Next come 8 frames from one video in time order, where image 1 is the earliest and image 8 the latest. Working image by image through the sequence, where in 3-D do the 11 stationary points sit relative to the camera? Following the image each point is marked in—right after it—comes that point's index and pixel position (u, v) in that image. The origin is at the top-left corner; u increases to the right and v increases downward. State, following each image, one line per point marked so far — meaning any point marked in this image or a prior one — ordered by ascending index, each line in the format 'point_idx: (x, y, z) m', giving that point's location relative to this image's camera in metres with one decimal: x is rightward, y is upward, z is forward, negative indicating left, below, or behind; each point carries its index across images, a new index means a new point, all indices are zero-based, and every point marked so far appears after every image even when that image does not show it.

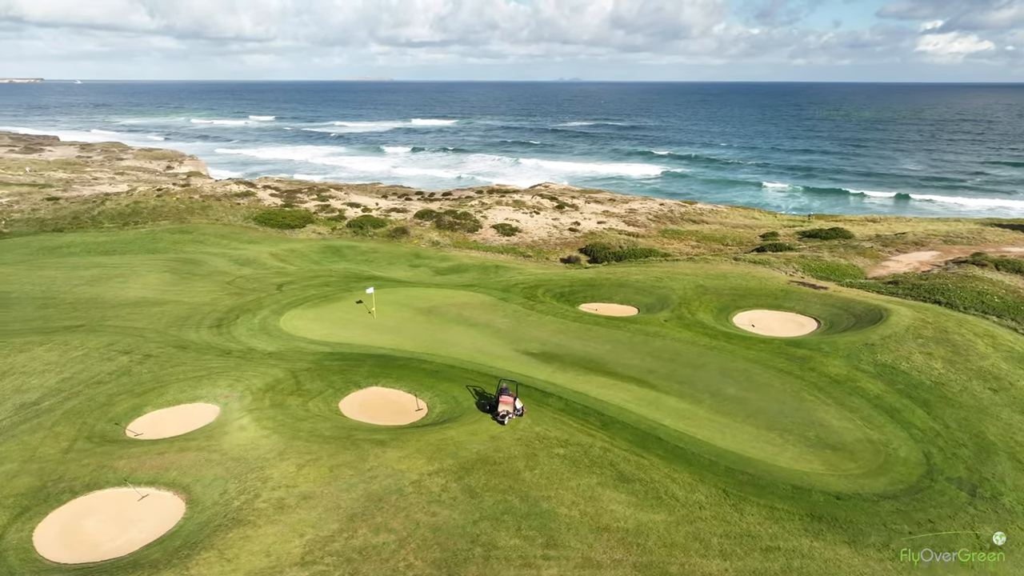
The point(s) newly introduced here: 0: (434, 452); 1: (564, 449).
0: (-1.8, -3.7, +16.3) m
1: (+1.2, -3.9, +17.5) m
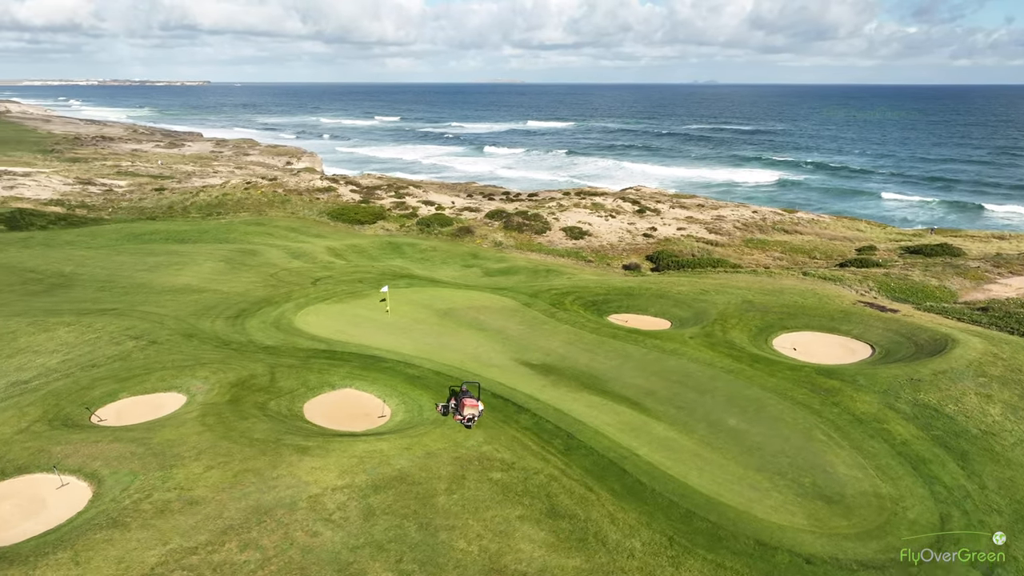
0: (-3.4, -3.8, +15.3) m
1: (-0.3, -4.1, +15.9) m
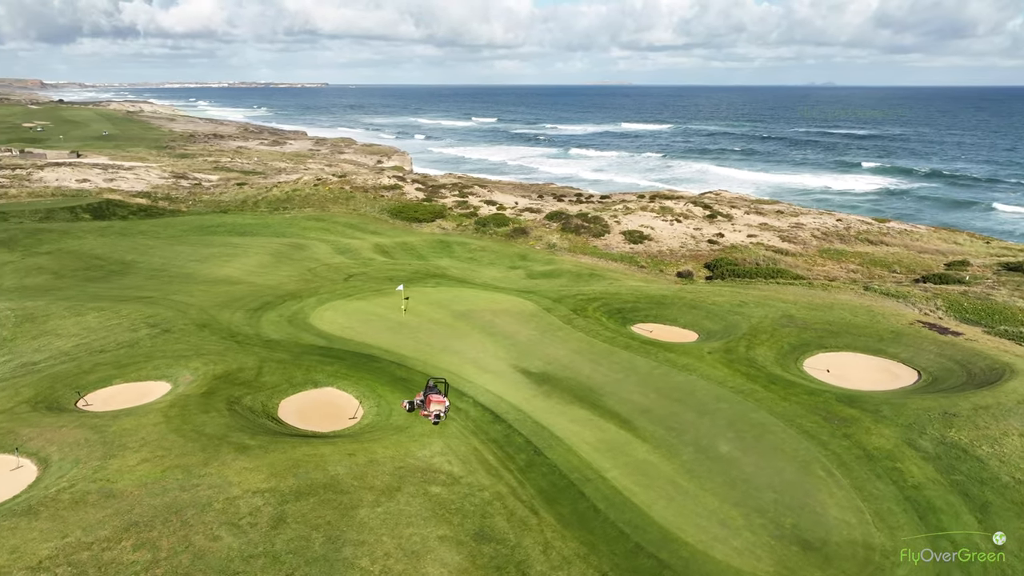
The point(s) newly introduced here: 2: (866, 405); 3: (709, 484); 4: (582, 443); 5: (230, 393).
0: (-4.7, -3.7, +14.8) m
1: (-1.5, -4.2, +15.0) m
2: (+9.4, -3.1, +19.2) m
3: (+4.5, -4.4, +16.3) m
4: (+1.7, -3.9, +18.1) m
5: (-7.6, -2.8, +19.5) m
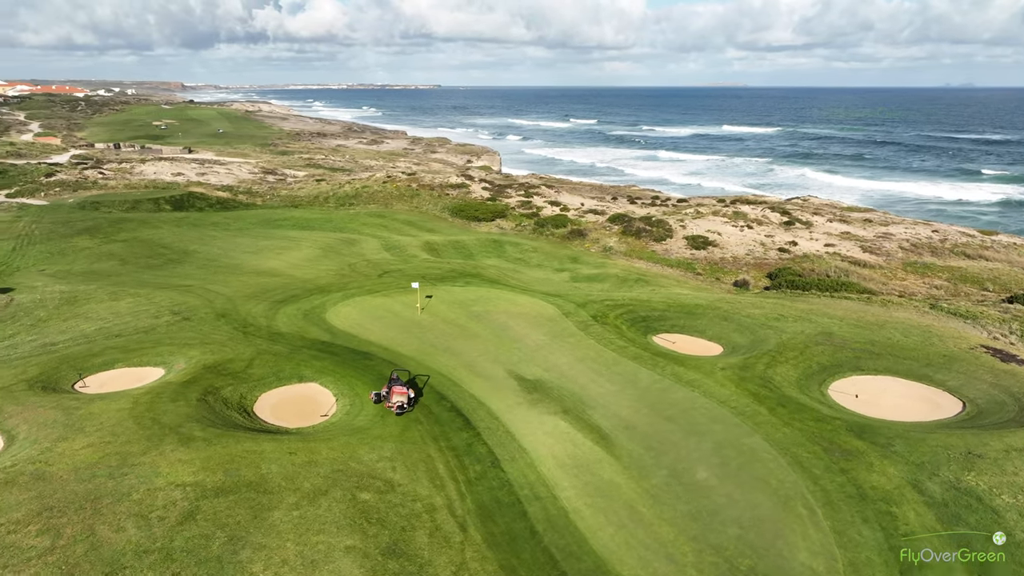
0: (-6.0, -3.5, +14.6) m
1: (-2.8, -4.1, +14.3) m
2: (+8.6, -3.5, +17.0) m
3: (+3.3, -4.6, +14.8) m
4: (+0.8, -4.0, +17.0) m
5: (-8.2, -2.6, +19.7) m
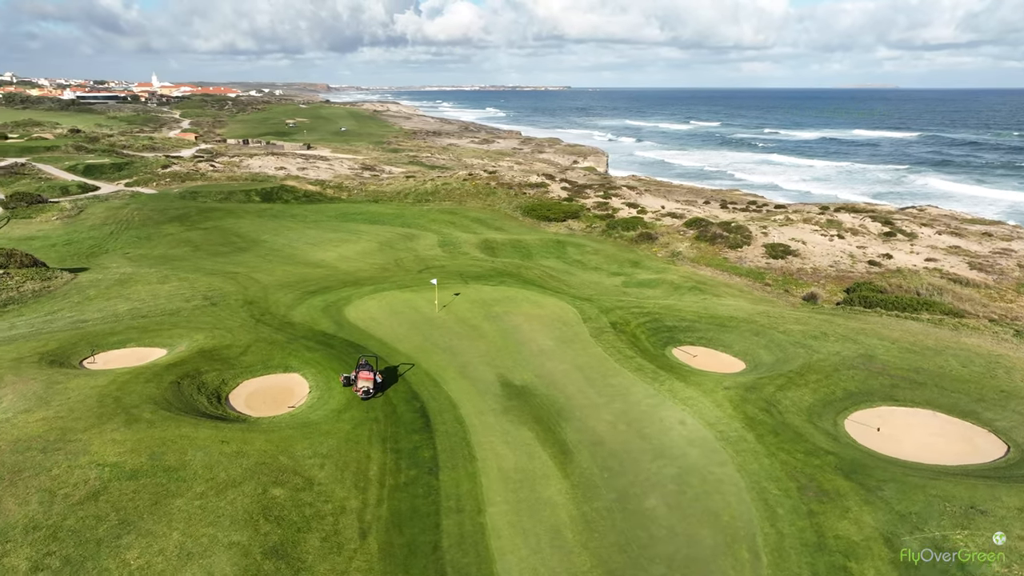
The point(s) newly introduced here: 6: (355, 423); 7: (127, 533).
0: (-7.5, -3.2, +14.8) m
1: (-4.4, -4.0, +14.0) m
2: (+7.3, -3.9, +14.8) m
3: (+1.6, -4.8, +13.5) m
4: (-0.4, -4.0, +16.0) m
5: (-8.8, -2.2, +20.2) m
6: (-3.8, -3.2, +17.3) m
7: (-6.5, -4.2, +12.3) m
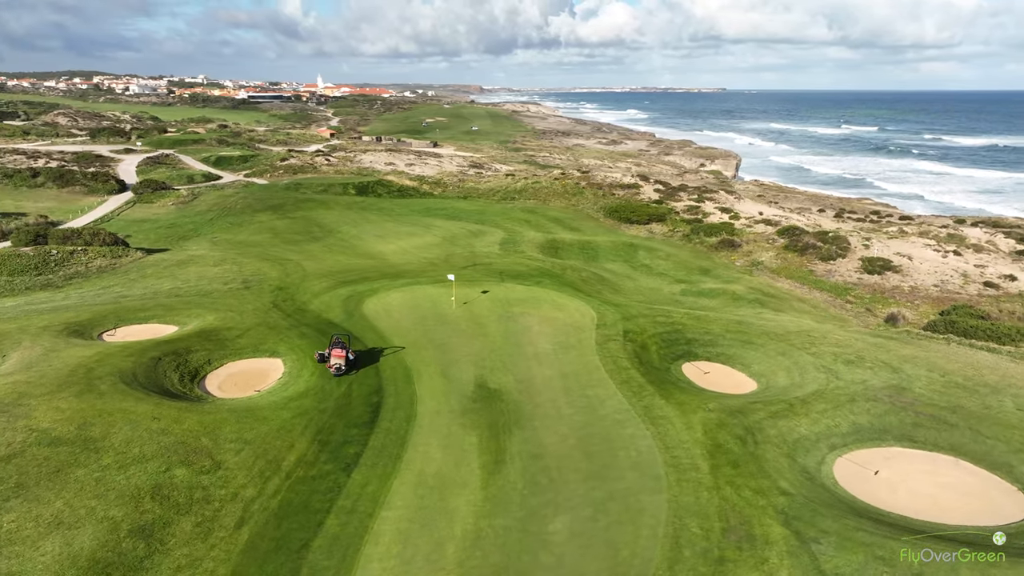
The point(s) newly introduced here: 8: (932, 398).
0: (-9.2, -2.7, +15.5) m
1: (-6.4, -3.6, +14.1) m
2: (+5.2, -4.2, +12.6) m
3: (-0.6, -4.8, +12.5) m
4: (-2.1, -3.9, +15.3) m
5: (-9.4, -1.7, +21.0) m
6: (-5.1, -3.0, +17.2) m
7: (-8.8, -3.7, +12.9) m
8: (+11.0, -2.9, +18.9) m
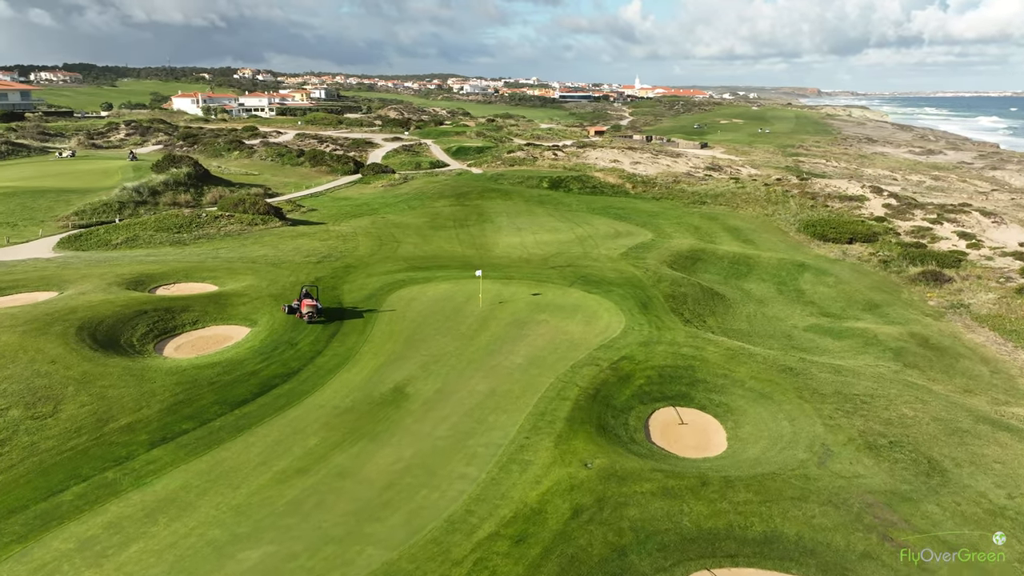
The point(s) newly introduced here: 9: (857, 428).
0: (-12.2, -1.5, +17.4) m
1: (-10.3, -2.7, +15.1) m
2: (-0.4, -4.6, +9.0) m
3: (-5.9, -4.4, +11.3) m
4: (-6.0, -3.5, +14.5) m
5: (-10.1, -0.5, +22.6) m
6: (-7.8, -2.2, +17.4) m
7: (-13.0, -2.4, +14.9) m
8: (+7.5, -4.0, +12.4) m
9: (+7.7, -3.1, +15.9) m
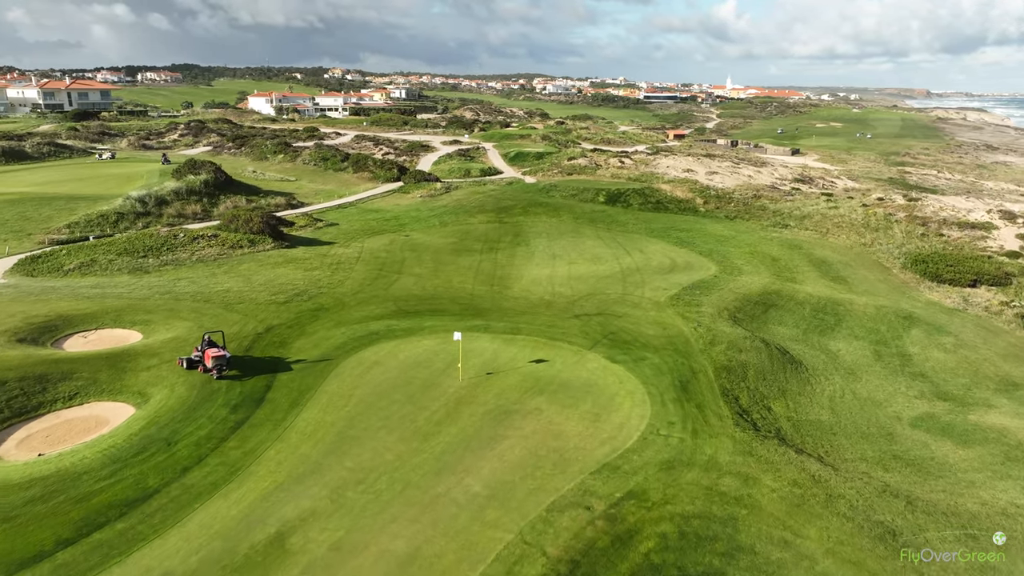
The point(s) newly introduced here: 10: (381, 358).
0: (-13.3, -2.8, +12.6) m
1: (-11.7, -4.1, +10.0) m
2: (-2.6, -6.3, +2.9) m
3: (-7.8, -6.0, +5.7) m
4: (-7.5, -5.0, +8.9) m
5: (-10.5, -2.0, +17.4) m
6: (-8.9, -3.7, +12.0) m
7: (-14.4, -3.8, +10.1) m
8: (+5.7, -6.1, +5.4) m
9: (+6.3, -5.1, +8.8) m
10: (-3.5, -2.0, +19.8) m
